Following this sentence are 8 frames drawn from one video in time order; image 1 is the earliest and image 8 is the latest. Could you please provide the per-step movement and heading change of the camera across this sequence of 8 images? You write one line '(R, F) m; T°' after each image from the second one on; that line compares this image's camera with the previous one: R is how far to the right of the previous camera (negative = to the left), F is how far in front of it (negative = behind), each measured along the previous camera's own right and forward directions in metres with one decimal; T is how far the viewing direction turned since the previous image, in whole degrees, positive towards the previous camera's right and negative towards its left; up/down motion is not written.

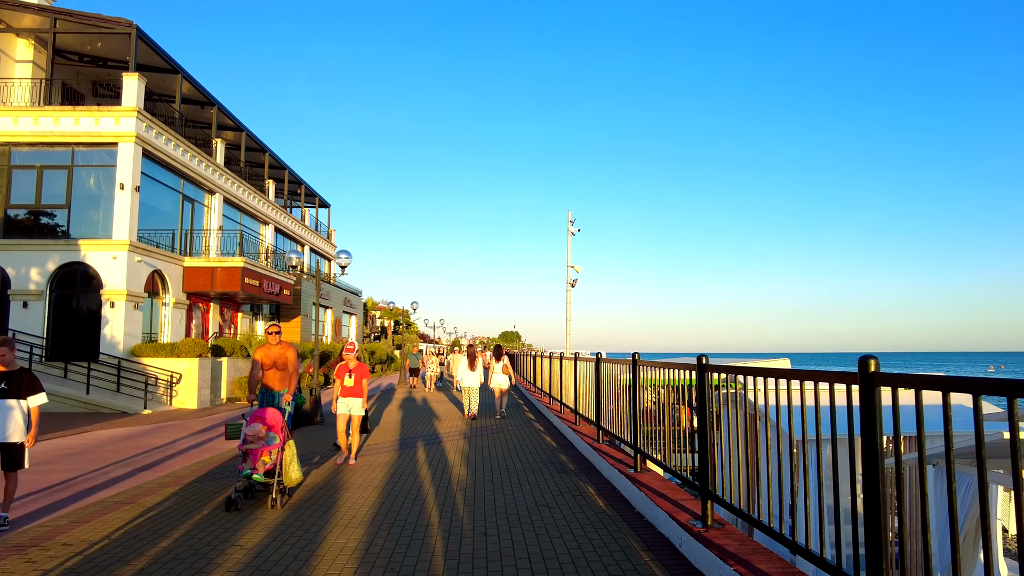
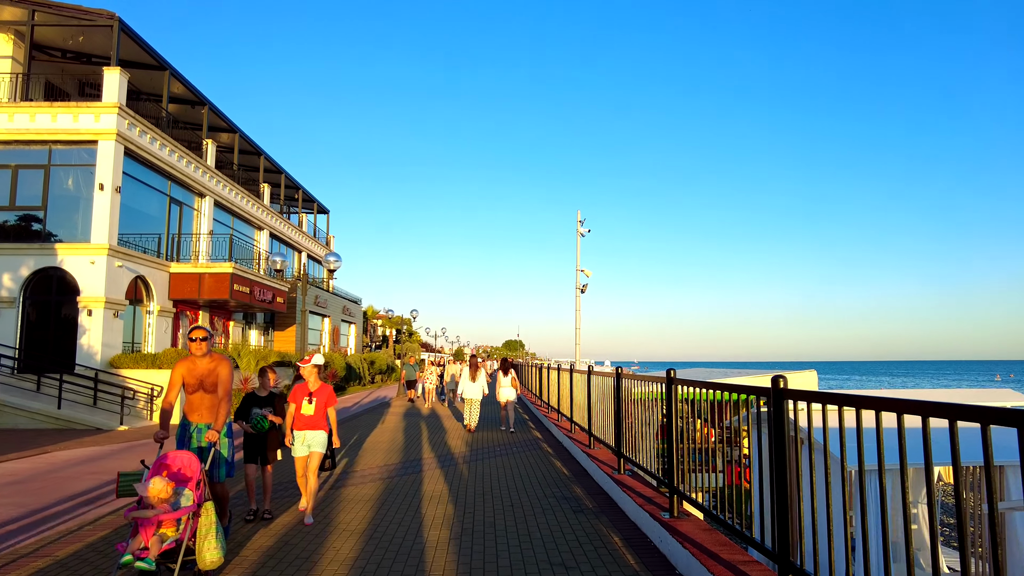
(0.0, +1.2) m; 0°
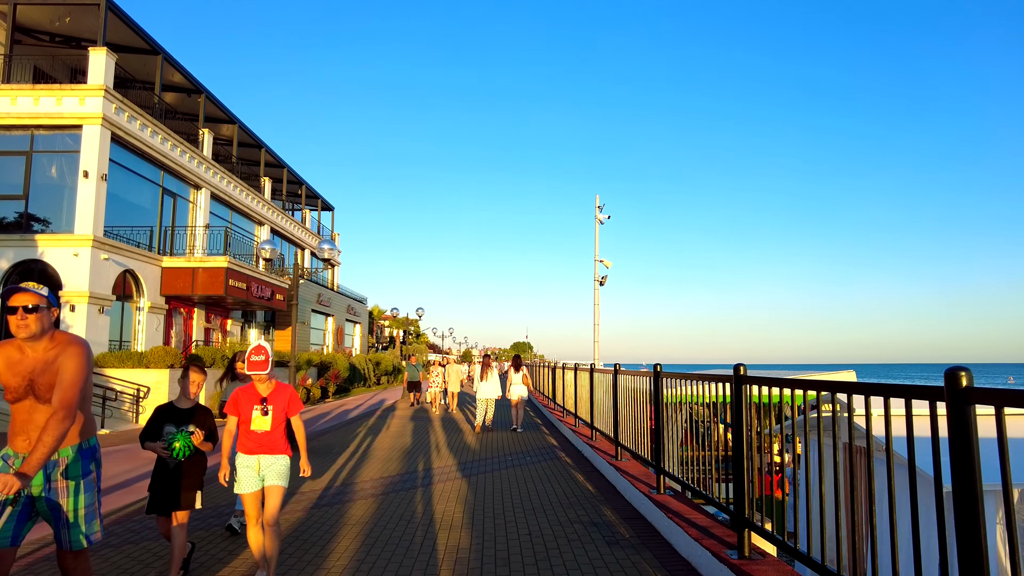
(-0.1, +1.2) m; -1°
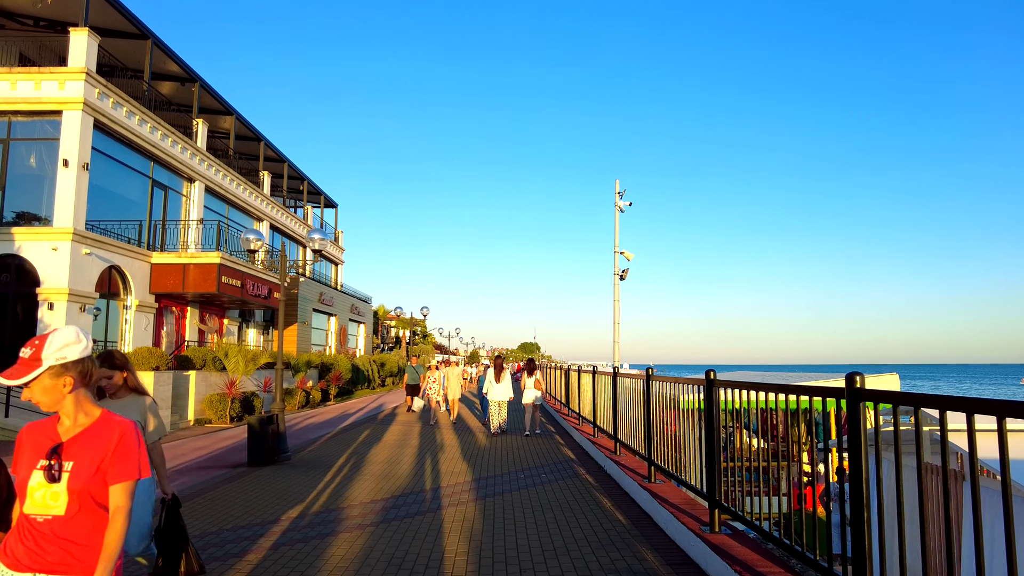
(-0.1, +1.2) m; -1°
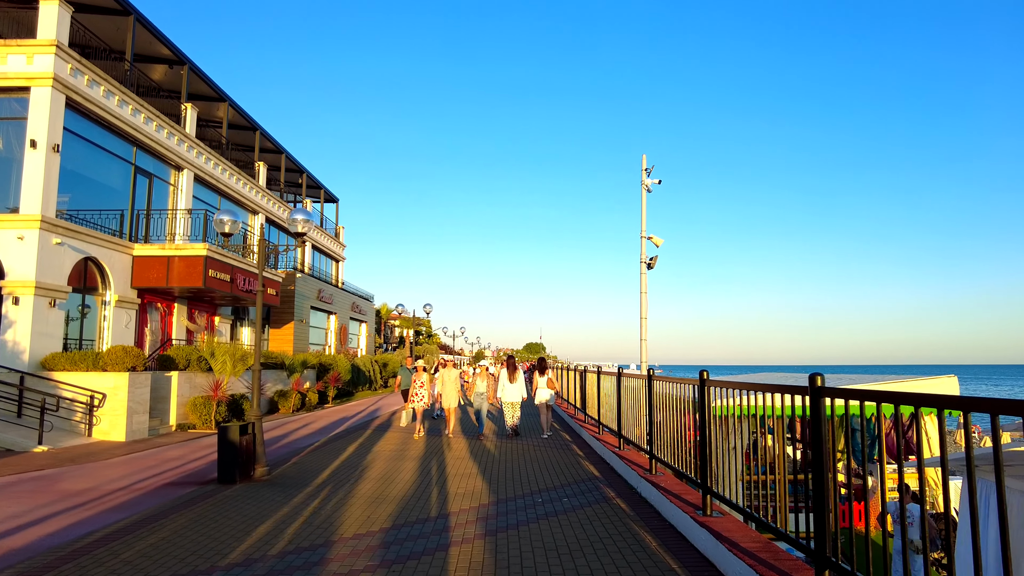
(-0.1, +1.4) m; 0°
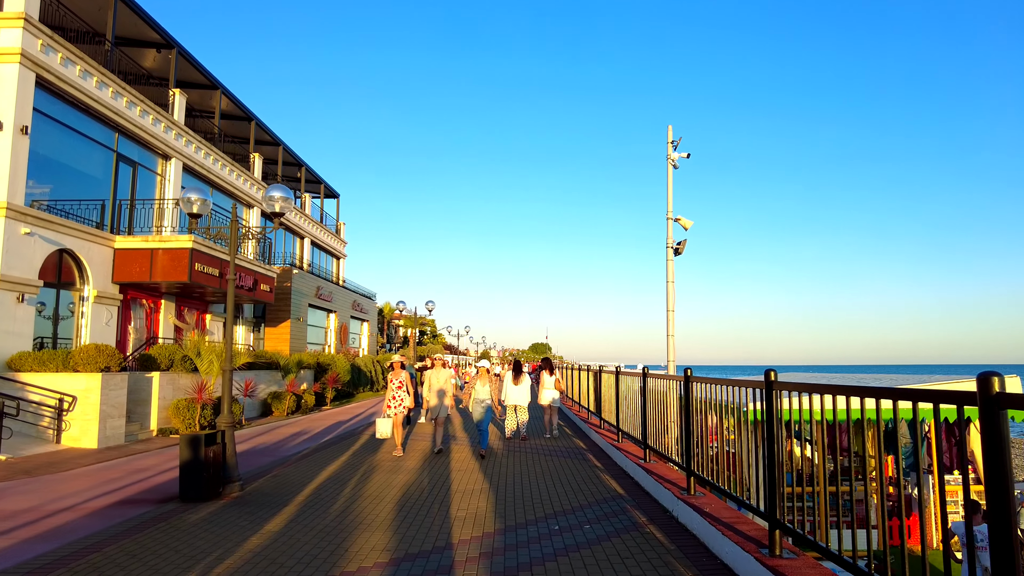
(0.0, +1.2) m; 0°
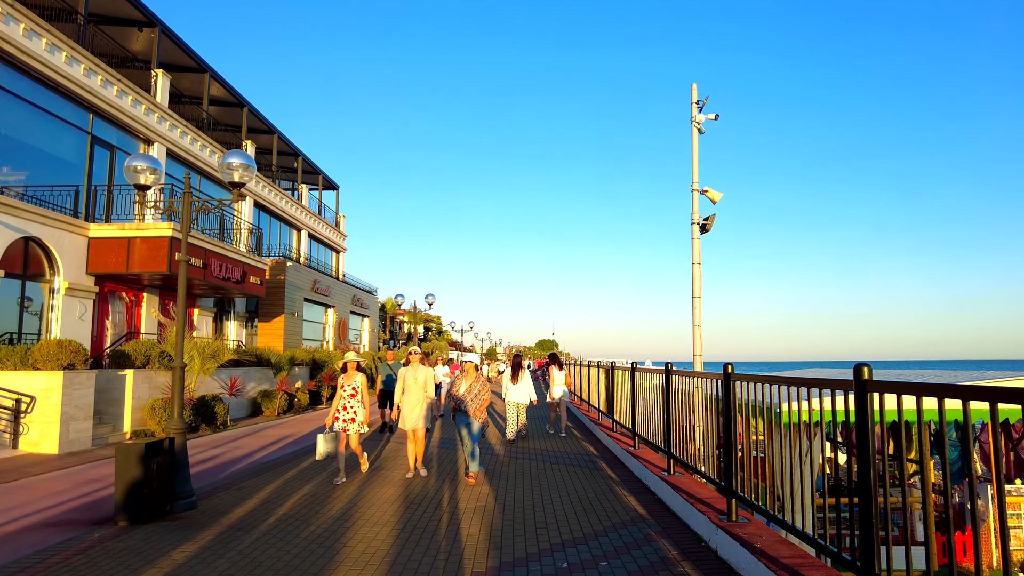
(+0.1, +1.2) m; -1°
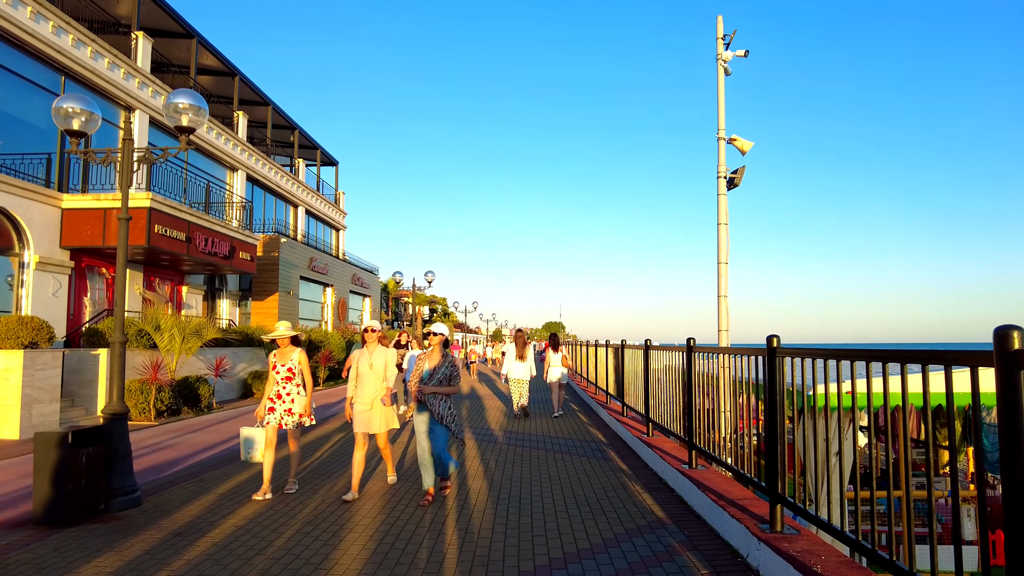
(+0.1, +1.0) m; -1°
